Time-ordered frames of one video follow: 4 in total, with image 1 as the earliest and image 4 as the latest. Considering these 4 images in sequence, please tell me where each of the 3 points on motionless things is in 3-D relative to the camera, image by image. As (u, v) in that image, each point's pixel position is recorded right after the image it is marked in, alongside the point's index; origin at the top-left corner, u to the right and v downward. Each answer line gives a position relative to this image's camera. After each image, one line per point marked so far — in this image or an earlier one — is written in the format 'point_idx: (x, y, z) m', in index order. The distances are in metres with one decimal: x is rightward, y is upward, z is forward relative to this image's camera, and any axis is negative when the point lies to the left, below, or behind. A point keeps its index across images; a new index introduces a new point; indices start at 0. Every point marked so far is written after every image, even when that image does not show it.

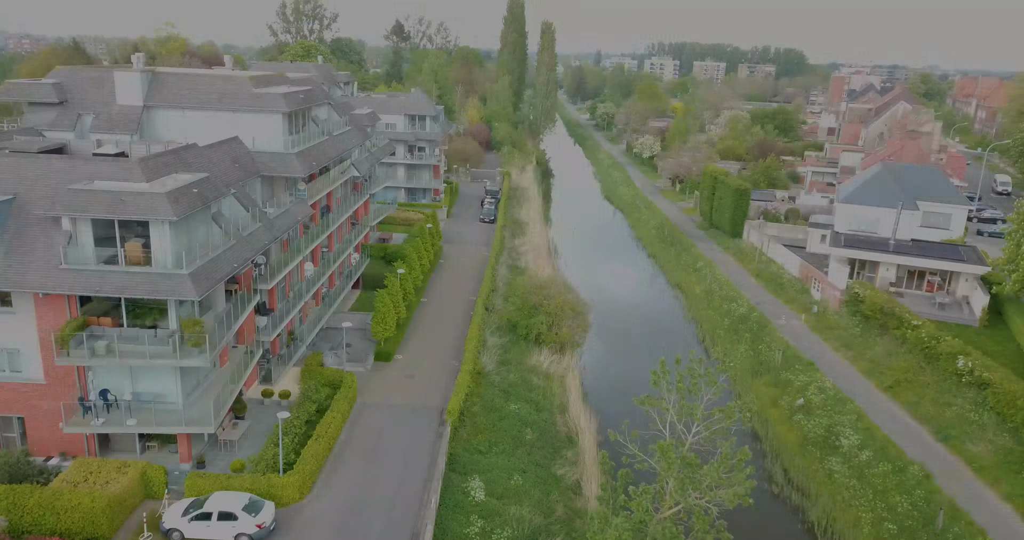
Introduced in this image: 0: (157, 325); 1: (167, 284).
0: (-9.8, -1.5, +18.9) m
1: (-9.1, -0.4, +18.1) m
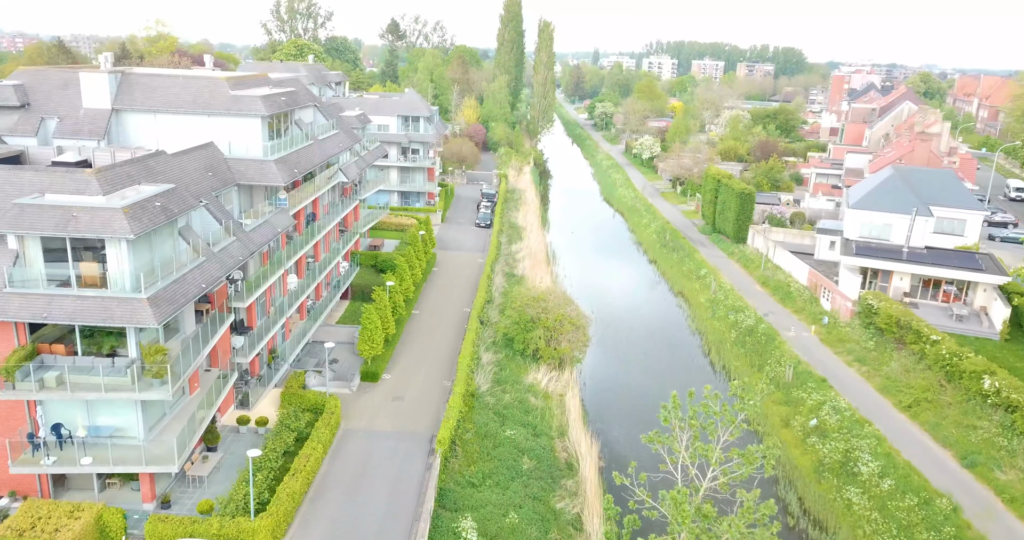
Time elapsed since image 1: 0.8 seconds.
0: (-9.9, -2.1, +17.2) m
1: (-9.2, -0.9, +16.3) m
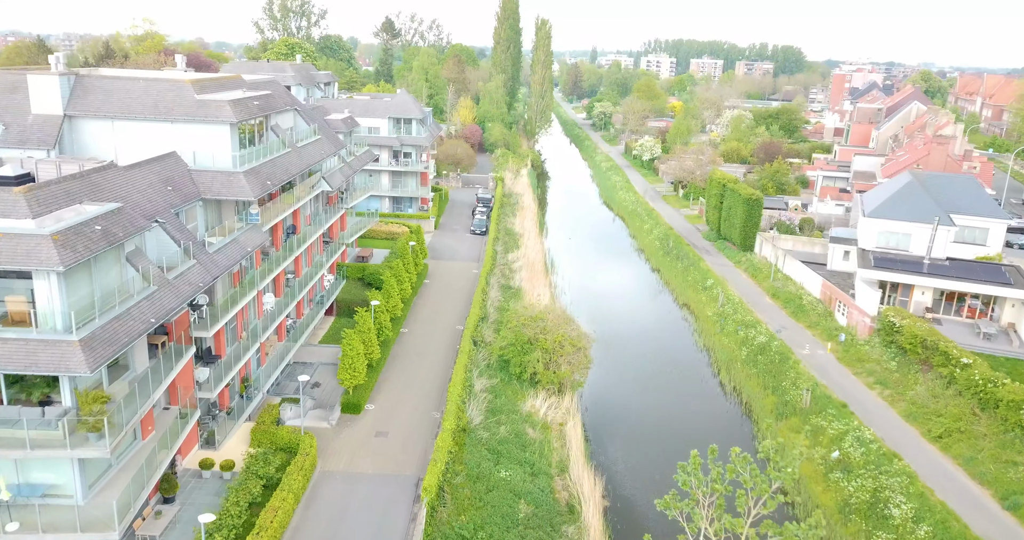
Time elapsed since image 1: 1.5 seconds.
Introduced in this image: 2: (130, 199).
0: (-10.0, -2.8, +14.8) m
1: (-9.3, -1.7, +14.0) m
2: (-10.0, +1.9, +18.0) m
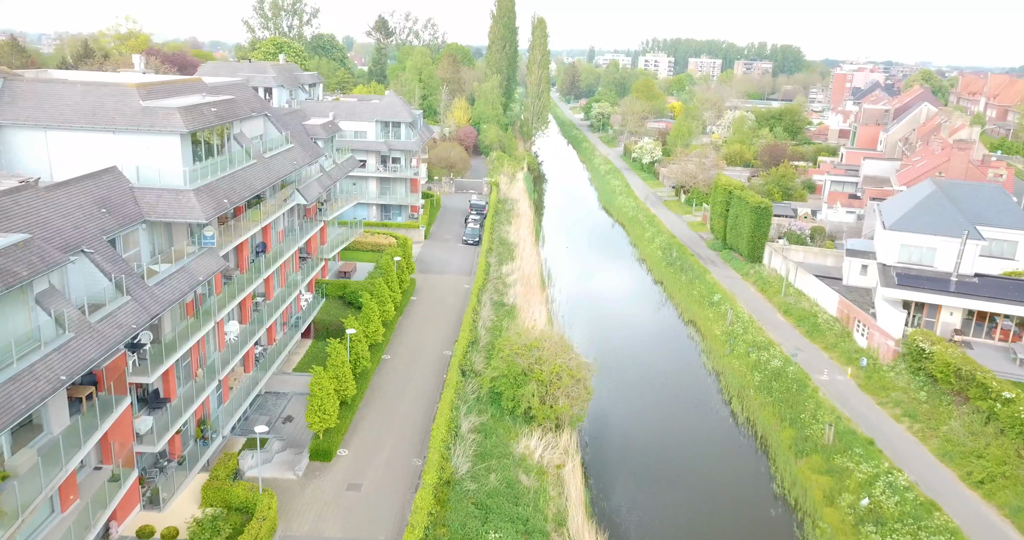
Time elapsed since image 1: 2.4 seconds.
0: (-10.3, -3.7, +12.1) m
1: (-9.6, -2.6, +11.2) m
2: (-10.3, +1.0, +15.2) m
